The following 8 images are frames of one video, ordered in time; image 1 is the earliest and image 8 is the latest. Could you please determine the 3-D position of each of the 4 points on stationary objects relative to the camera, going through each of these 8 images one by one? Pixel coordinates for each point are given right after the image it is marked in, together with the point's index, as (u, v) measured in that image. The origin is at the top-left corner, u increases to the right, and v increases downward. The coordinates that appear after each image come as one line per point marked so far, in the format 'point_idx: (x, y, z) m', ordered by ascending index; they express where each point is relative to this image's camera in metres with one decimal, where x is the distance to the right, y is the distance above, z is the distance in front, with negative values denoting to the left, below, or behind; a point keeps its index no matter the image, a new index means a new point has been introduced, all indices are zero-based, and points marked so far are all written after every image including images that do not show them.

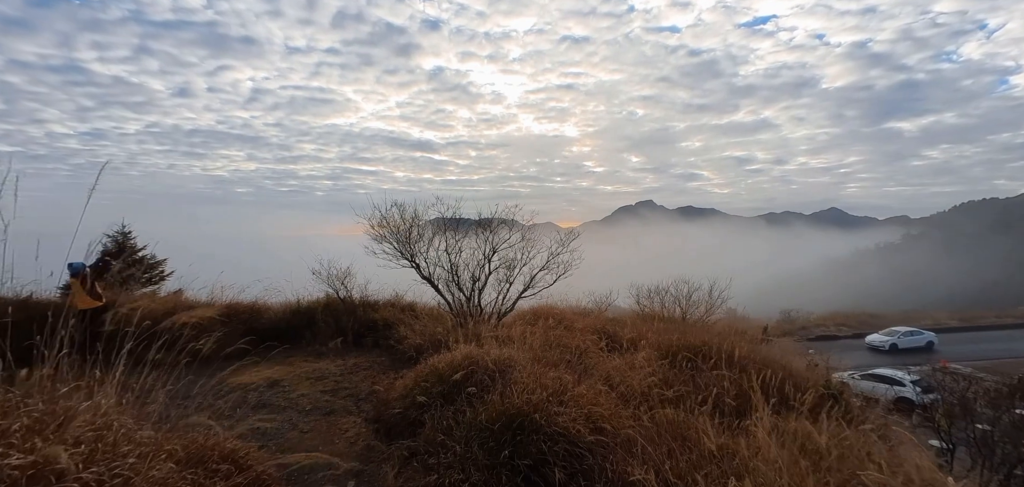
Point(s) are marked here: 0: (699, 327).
0: (+3.8, -1.7, +9.2) m
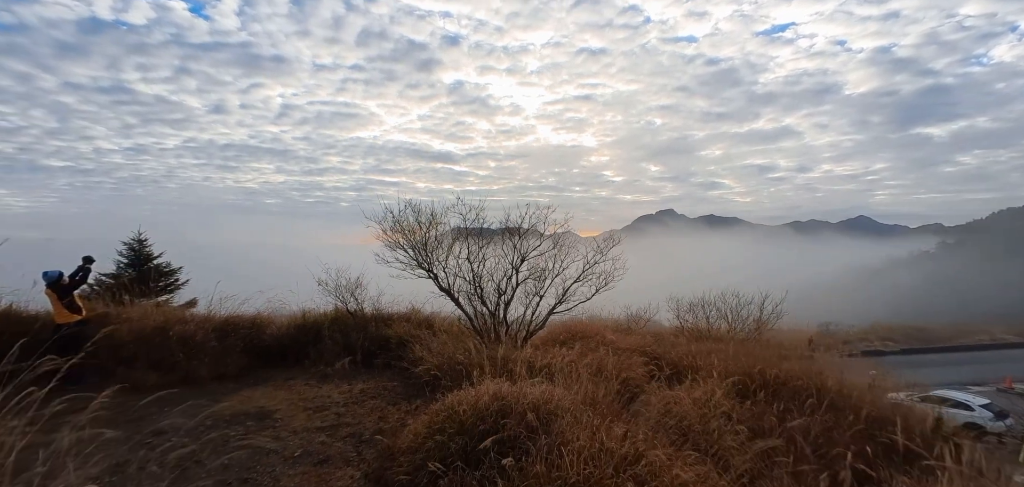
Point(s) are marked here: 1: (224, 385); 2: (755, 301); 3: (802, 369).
0: (+4.3, -1.8, +7.8) m
1: (-4.7, -2.3, +7.4) m
2: (+6.8, -1.6, +12.7) m
3: (+3.7, -1.6, +5.7) m
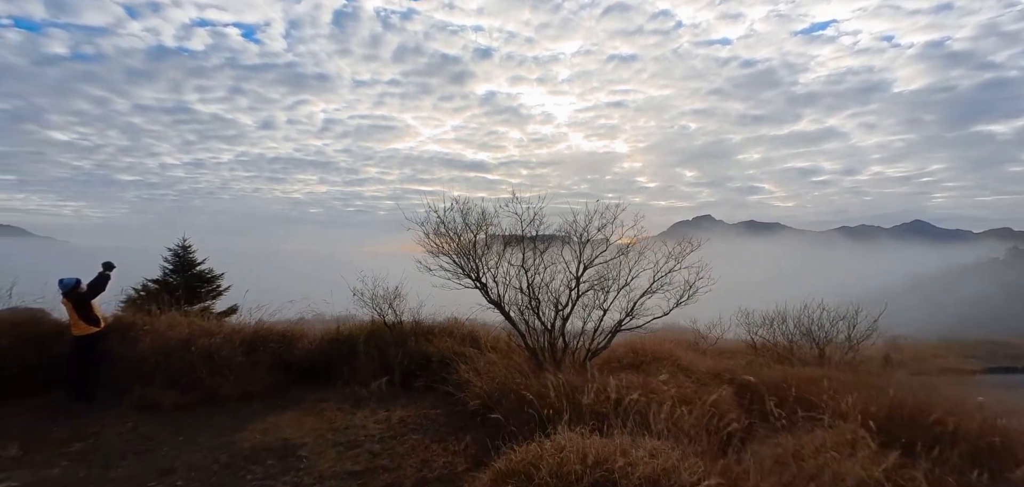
0: (+5.2, -1.9, +6.3) m
1: (-3.8, -2.4, +6.6) m
2: (+8.0, -1.7, +11.0) m
3: (+4.4, -1.6, +4.3) m
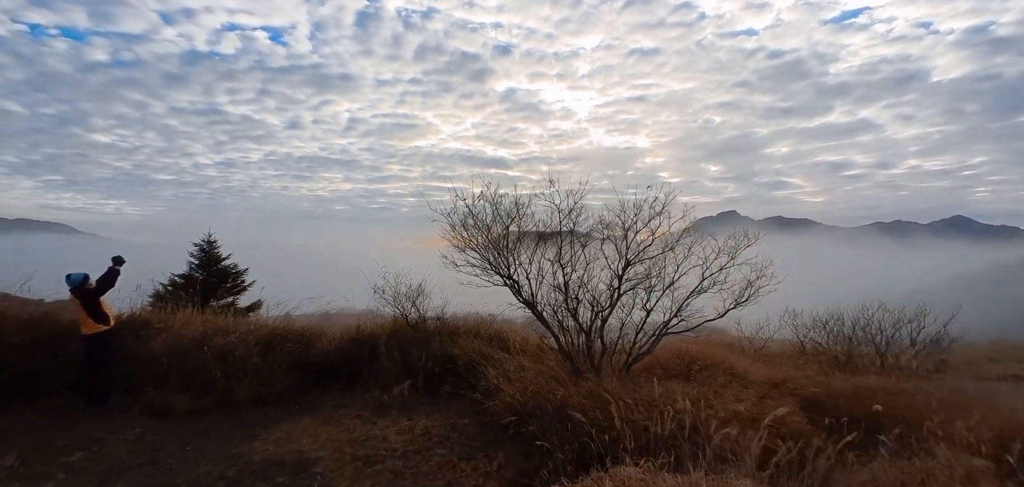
0: (+5.6, -1.8, +5.5) m
1: (-3.3, -2.3, +6.1) m
2: (+8.7, -1.6, +10.0) m
3: (+4.7, -1.6, +3.5) m
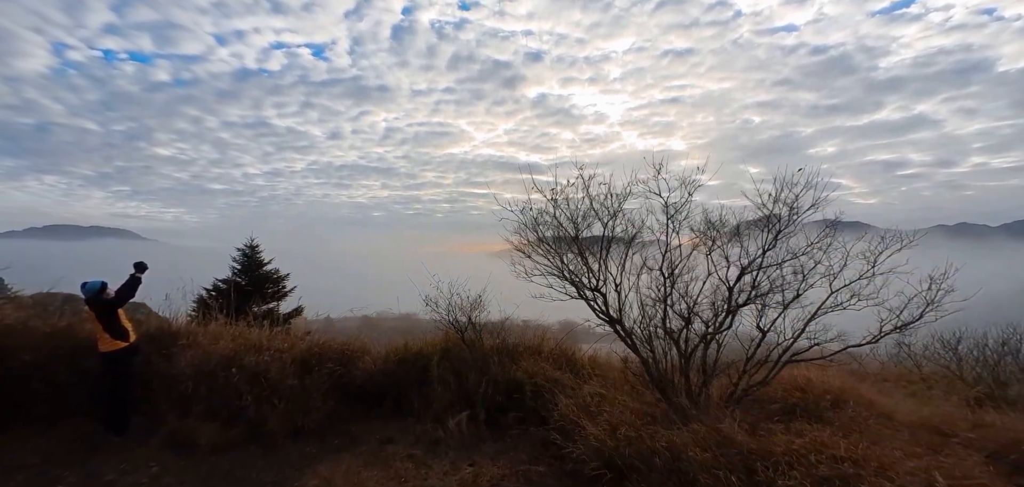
0: (+6.4, -1.8, +3.8) m
1: (-2.4, -2.3, +5.2) m
2: (+9.9, -1.7, +8.1) m
3: (+5.4, -1.6, +2.0) m
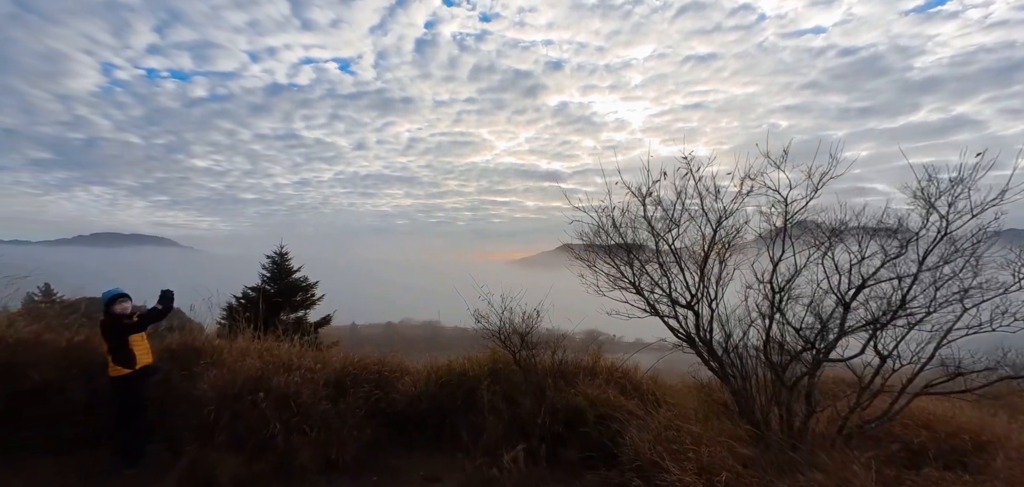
0: (+7.0, -1.9, +2.7) m
1: (-1.7, -2.4, +4.5) m
2: (+10.7, -1.8, +6.8) m
3: (+5.9, -1.6, +0.9) m
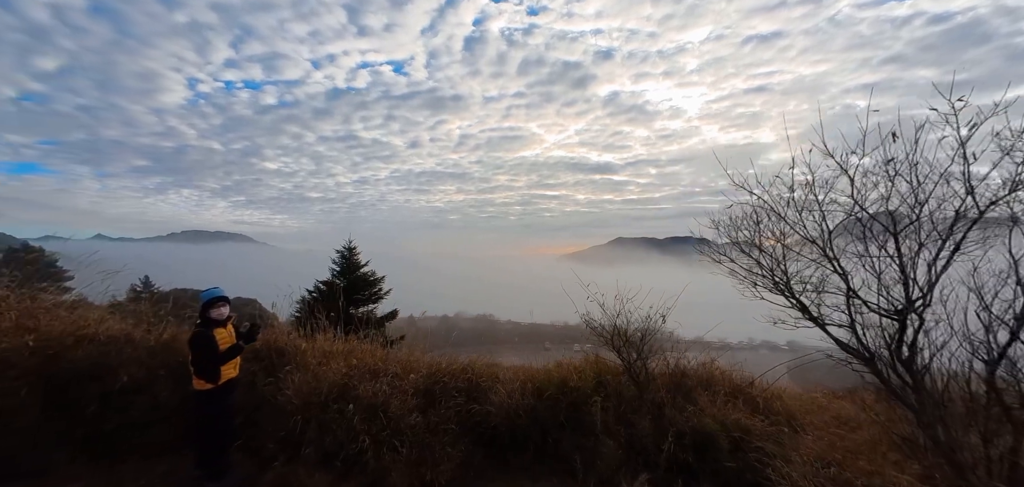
0: (+7.8, -1.7, +1.1) m
1: (-0.7, -2.3, +3.9) m
2: (+11.9, -1.6, +4.8) m
3: (+6.5, -1.5, -0.6) m
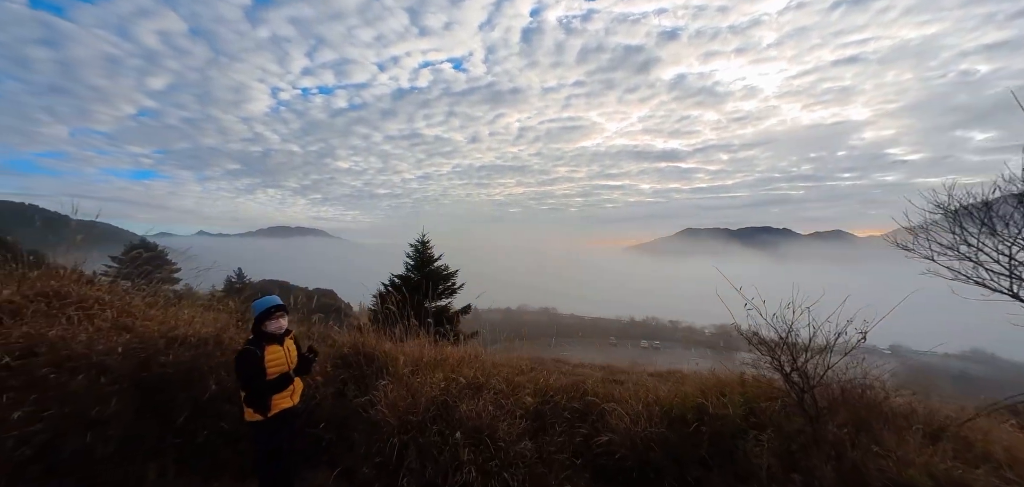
0: (+8.4, -1.7, -0.8) m
1: (+0.4, -2.3, +3.1) m
2: (+12.9, -1.4, +2.2) m
3: (+6.9, -1.5, -2.3) m
